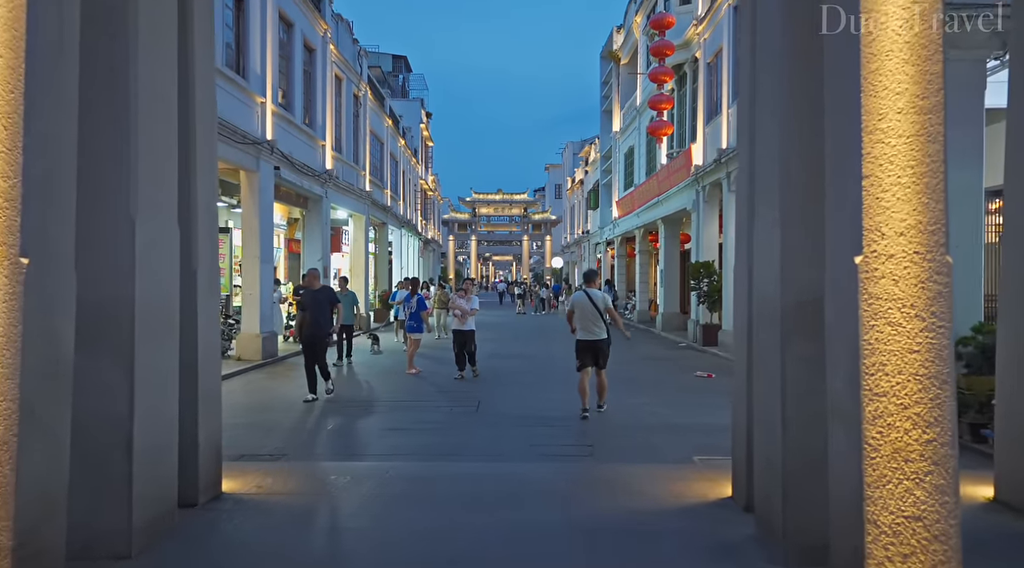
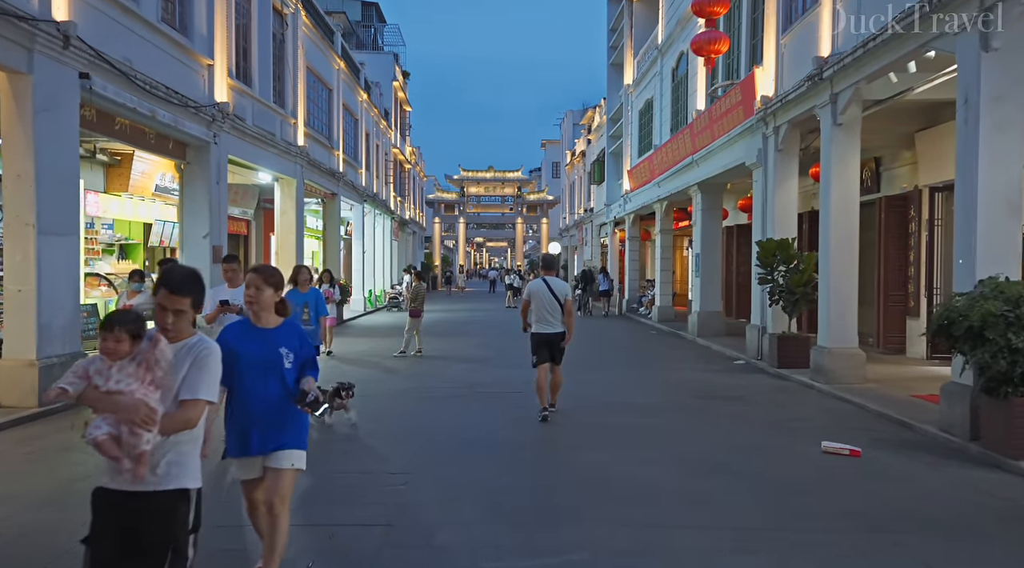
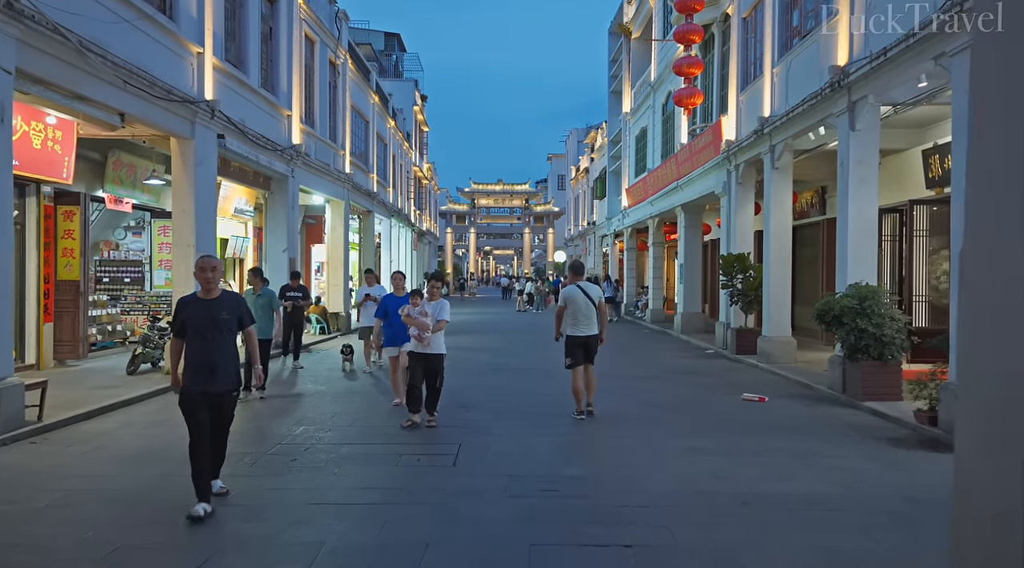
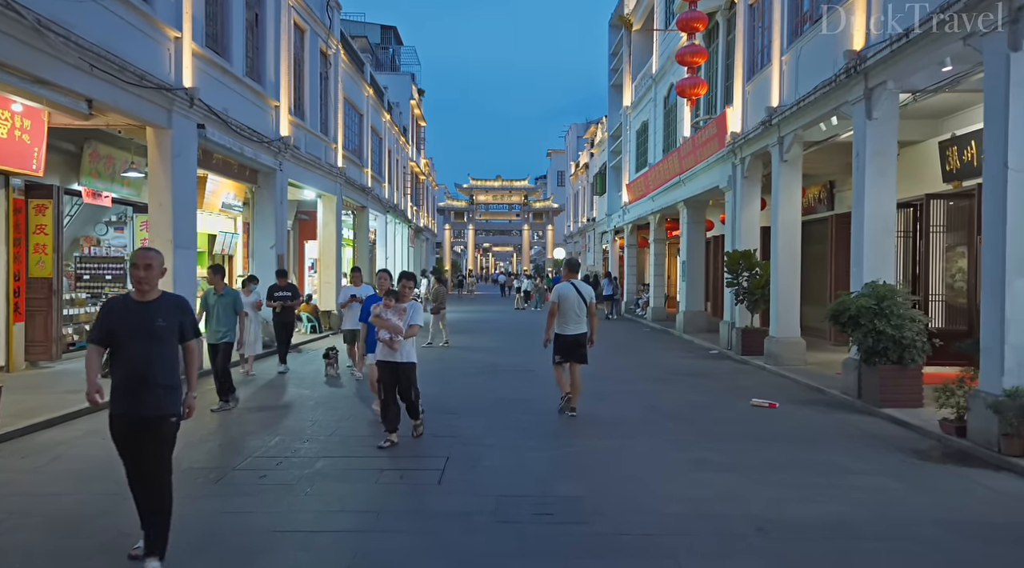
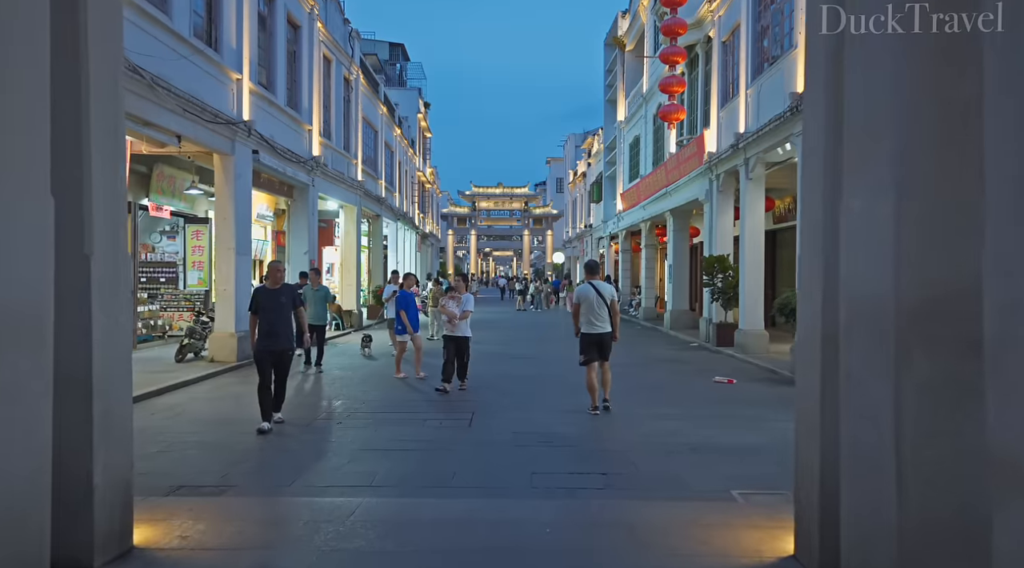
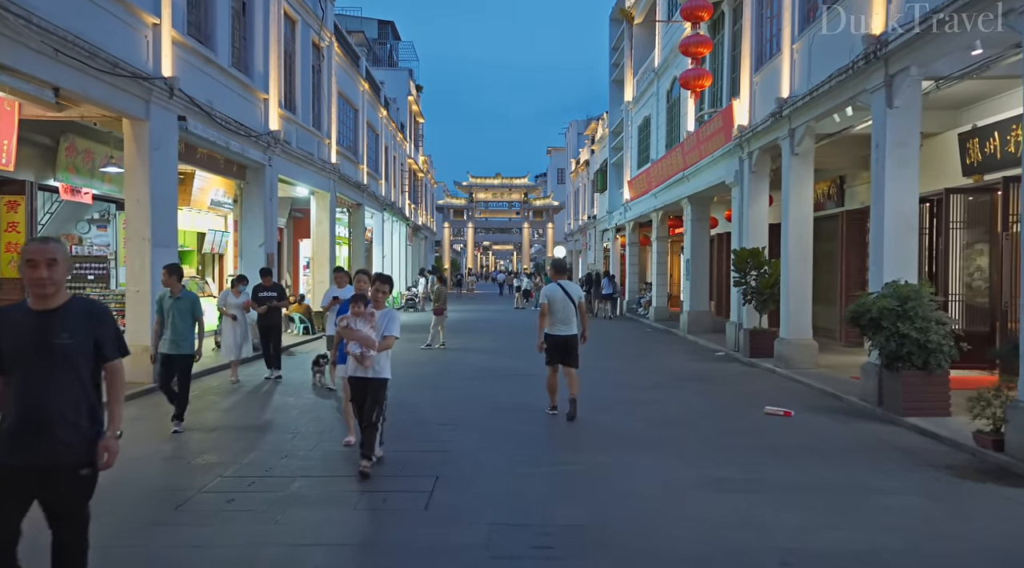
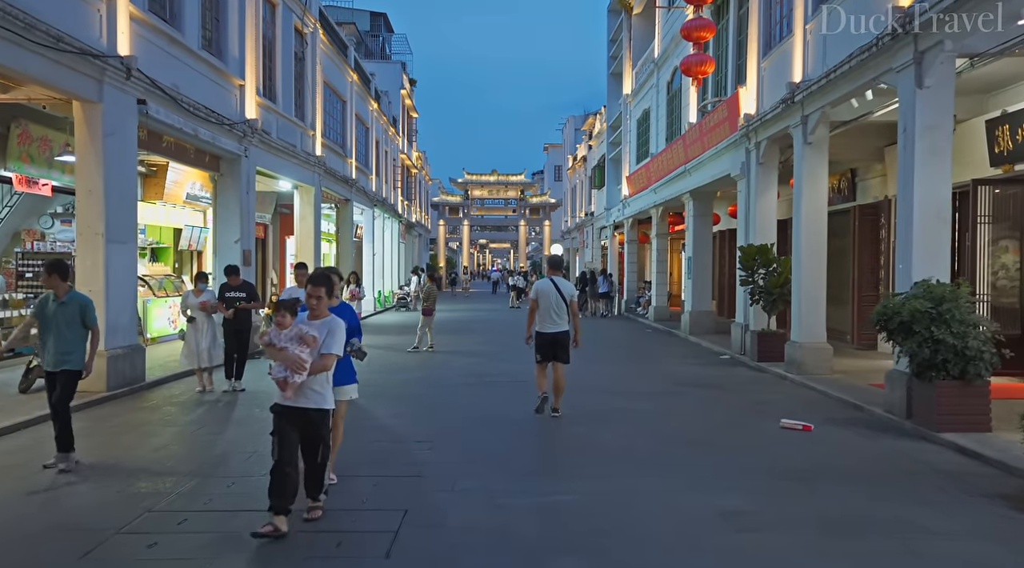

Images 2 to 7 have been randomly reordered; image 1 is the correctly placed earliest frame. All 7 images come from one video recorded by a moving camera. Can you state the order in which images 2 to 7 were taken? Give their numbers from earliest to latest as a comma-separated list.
5, 3, 4, 6, 7, 2
